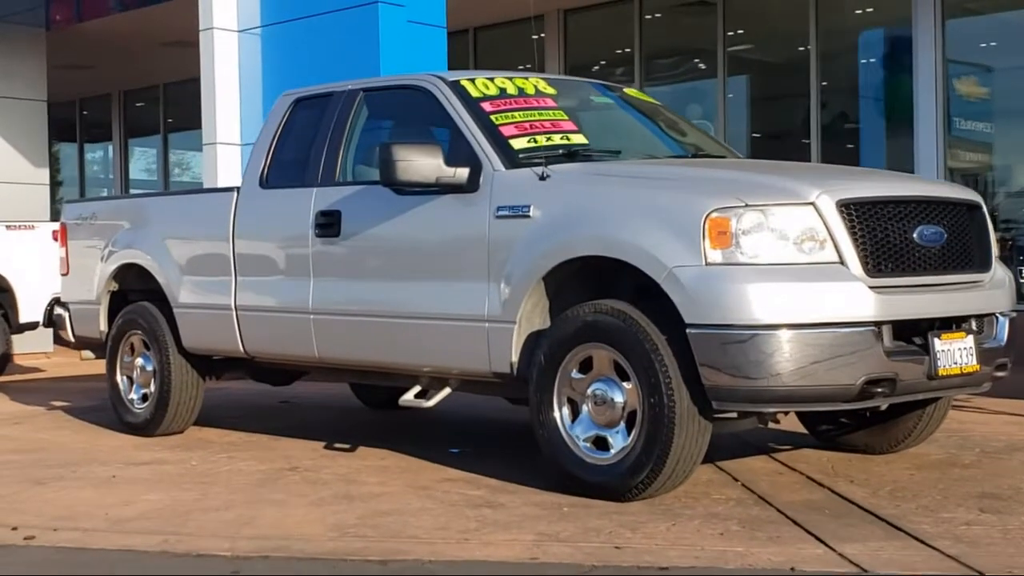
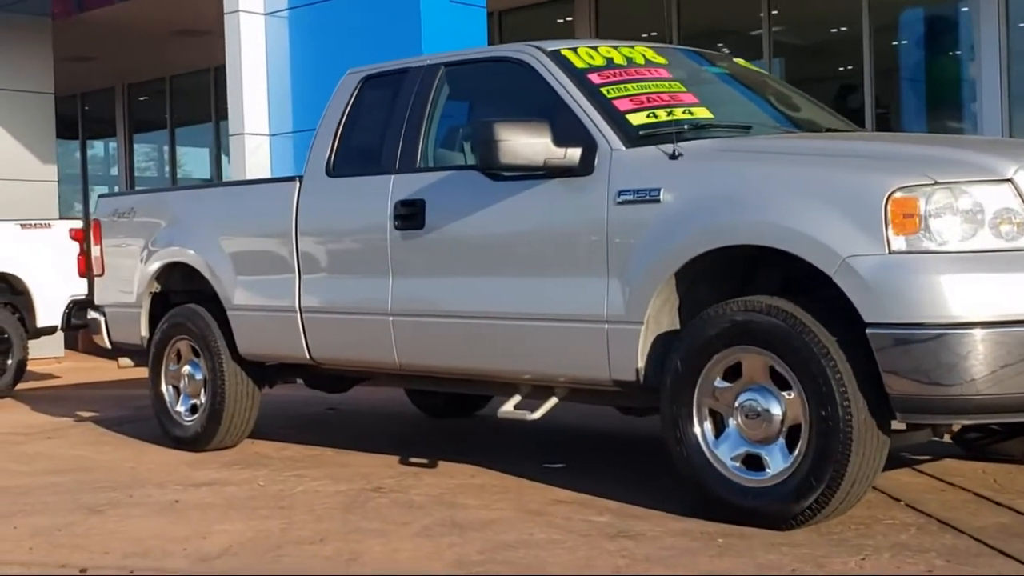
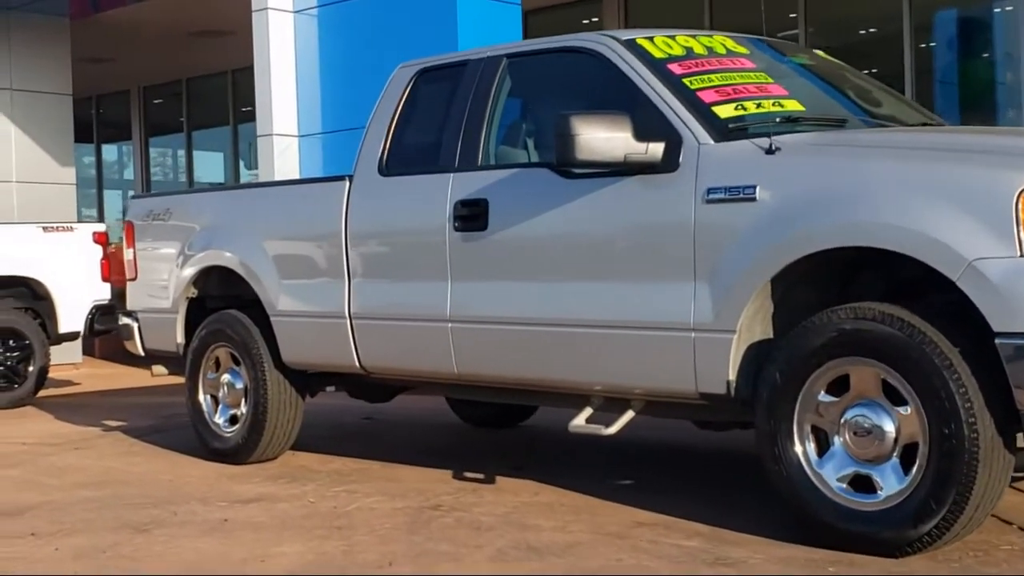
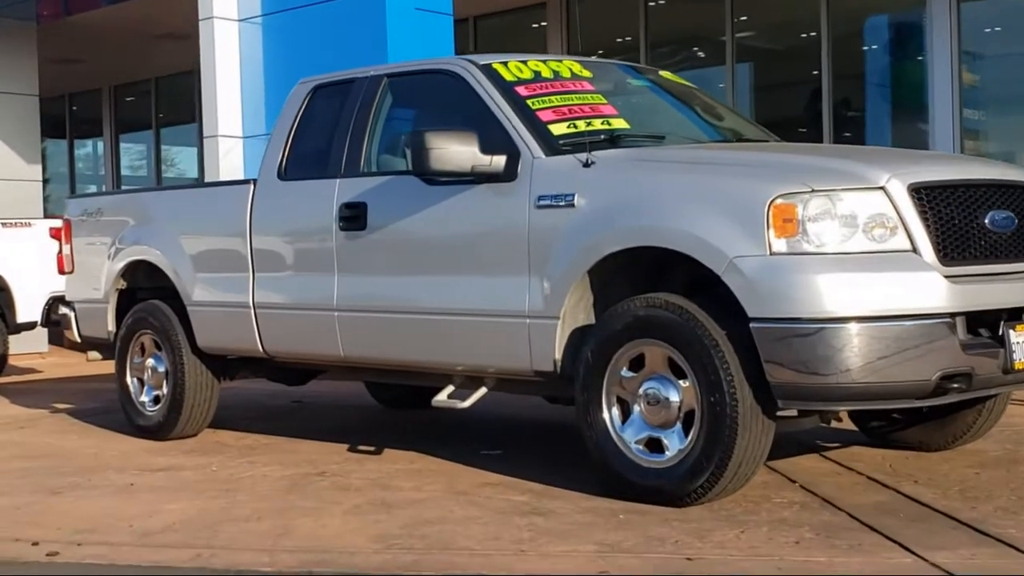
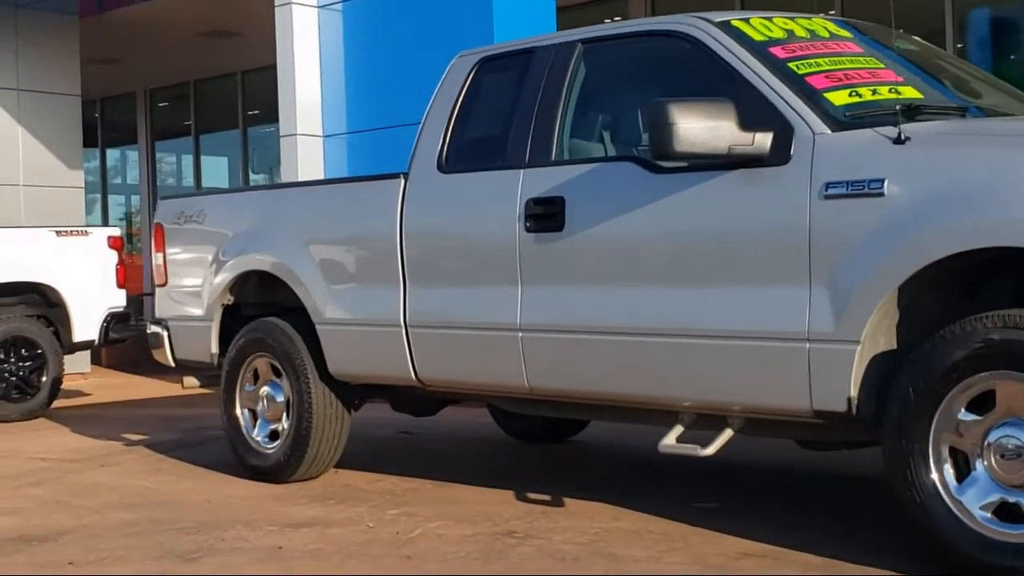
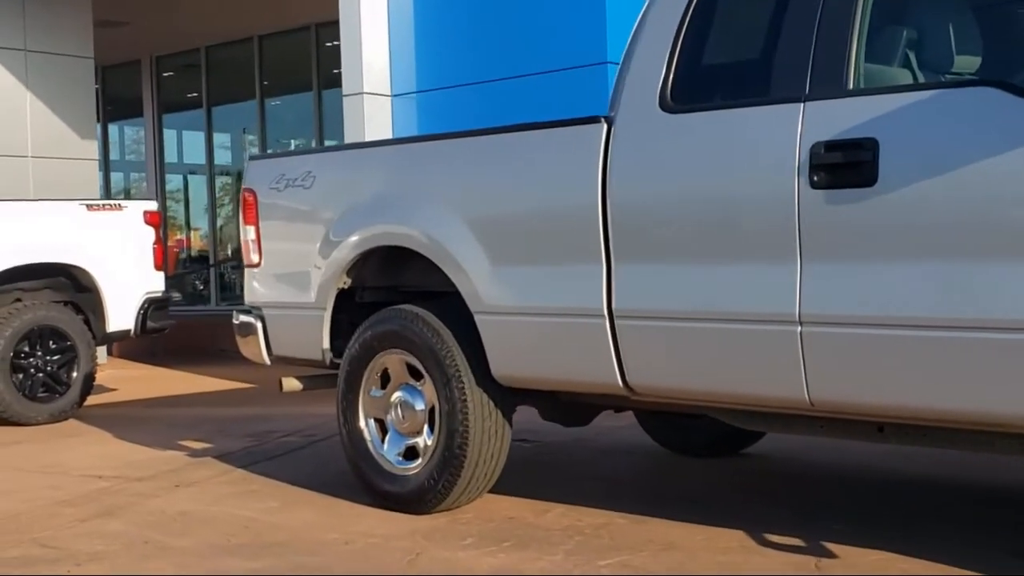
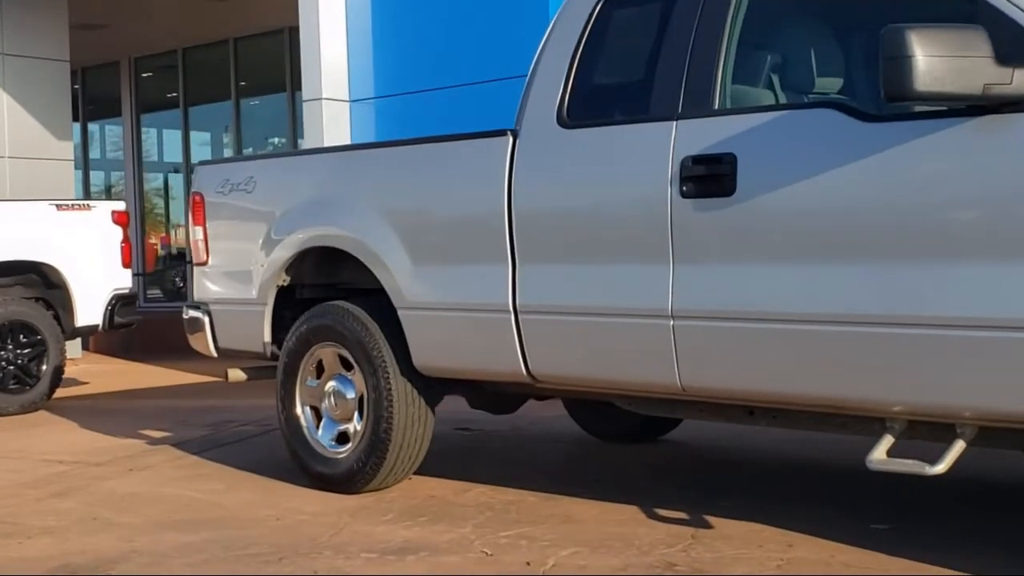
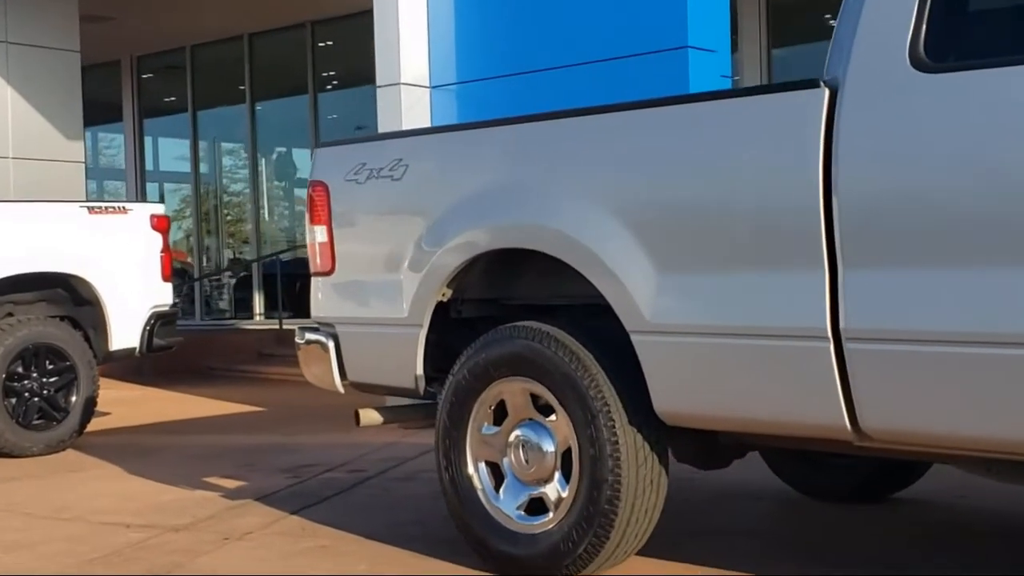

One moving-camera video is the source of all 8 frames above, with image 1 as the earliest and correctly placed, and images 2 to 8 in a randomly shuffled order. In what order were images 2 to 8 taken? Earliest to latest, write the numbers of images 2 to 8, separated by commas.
4, 2, 3, 5, 7, 6, 8
